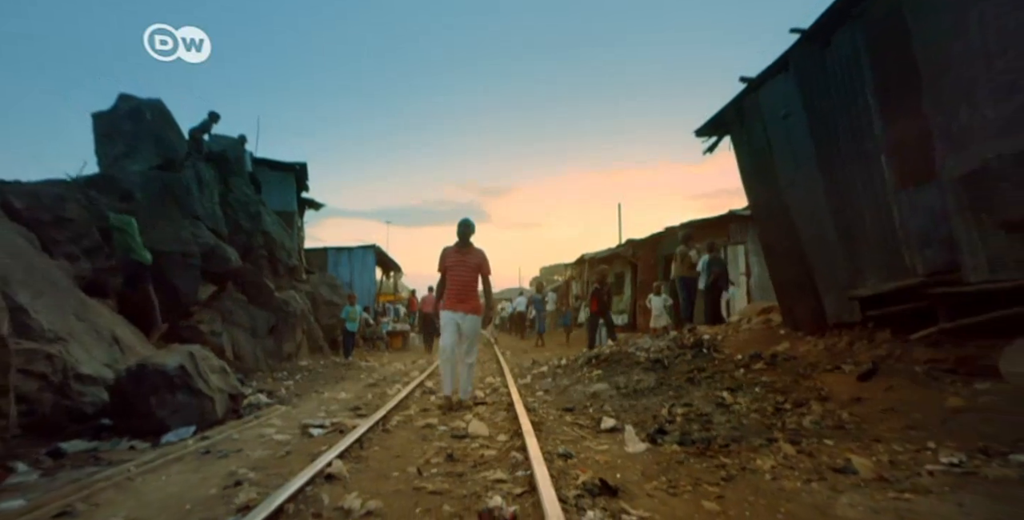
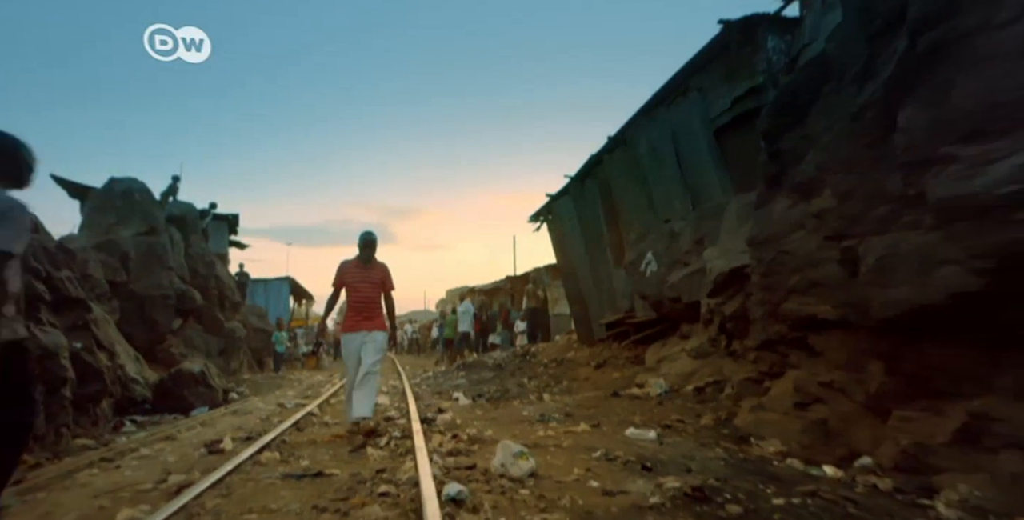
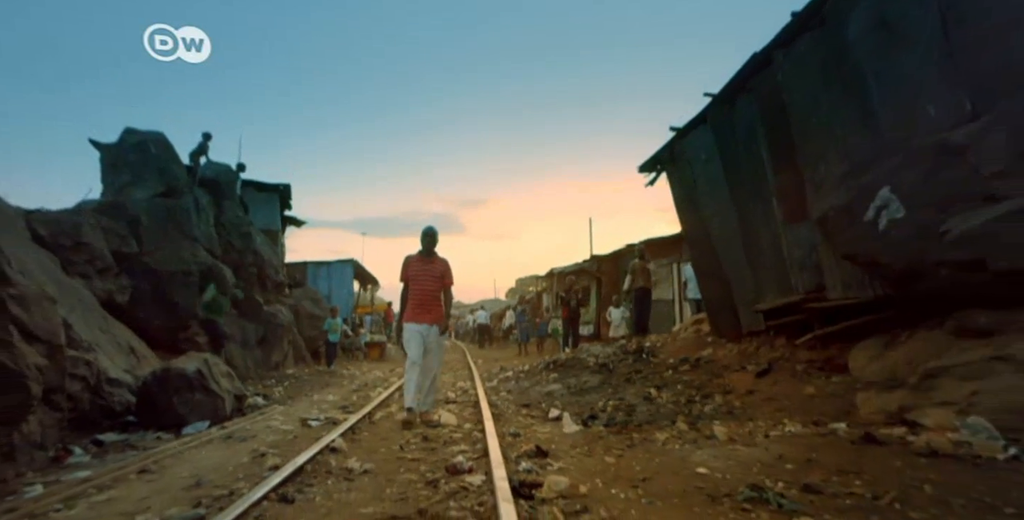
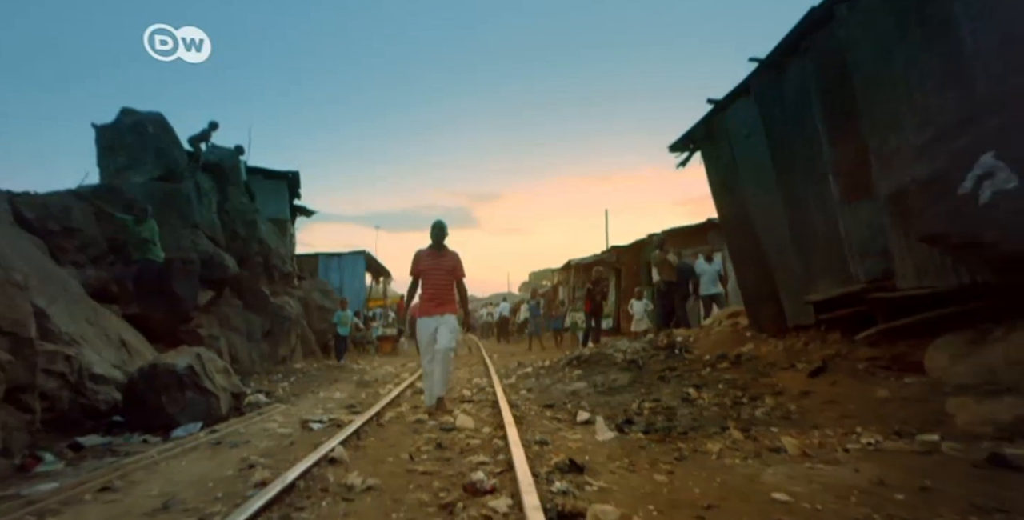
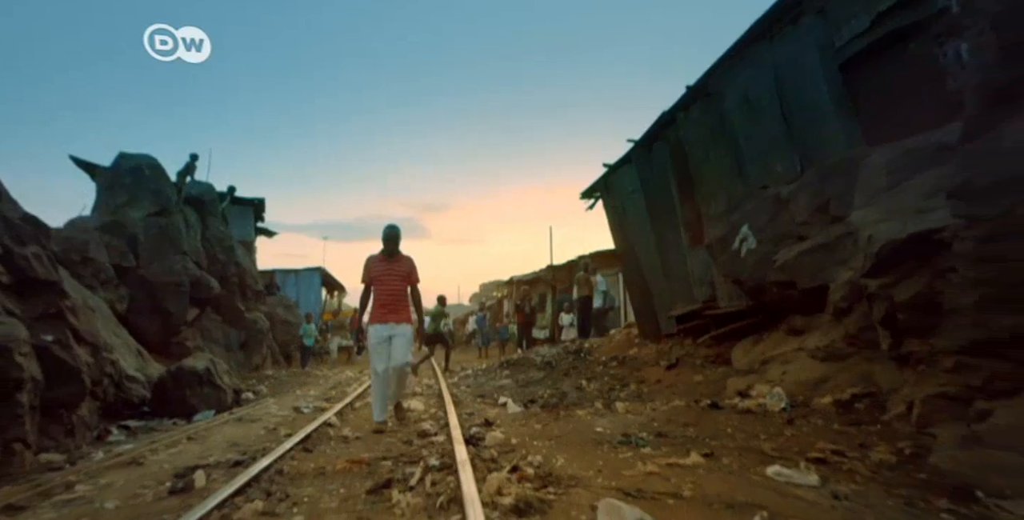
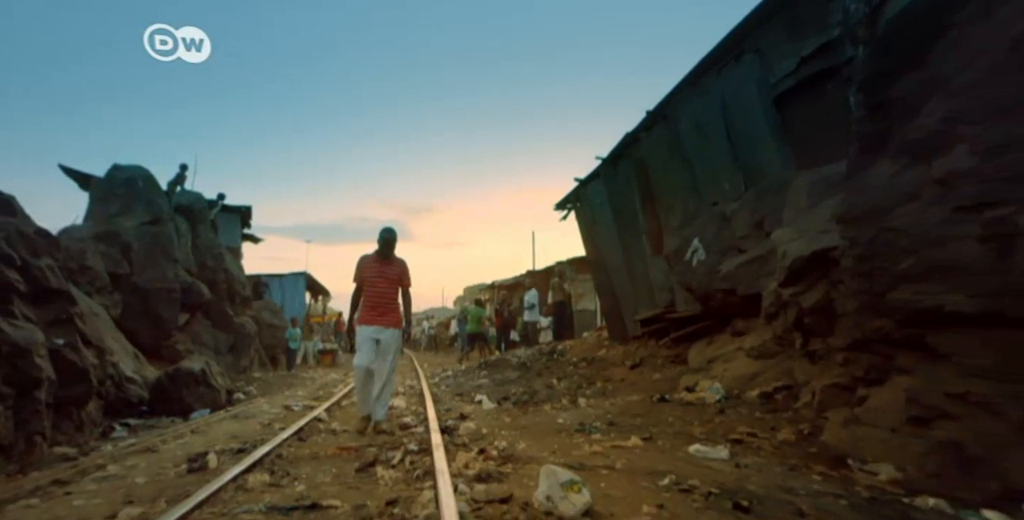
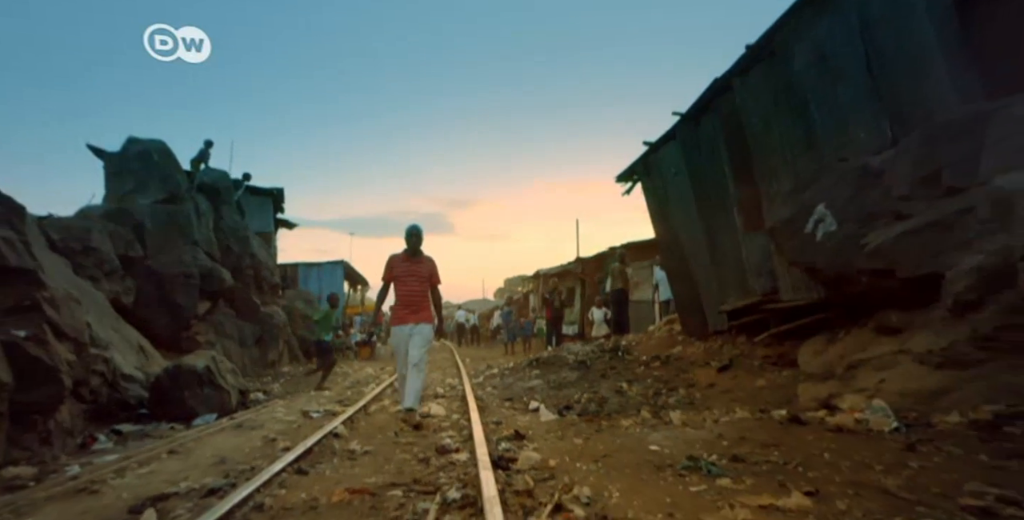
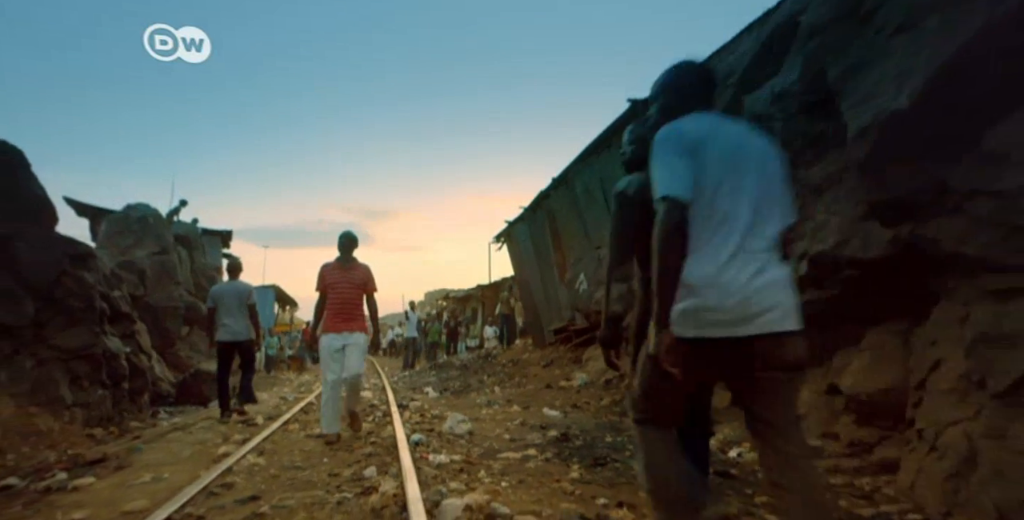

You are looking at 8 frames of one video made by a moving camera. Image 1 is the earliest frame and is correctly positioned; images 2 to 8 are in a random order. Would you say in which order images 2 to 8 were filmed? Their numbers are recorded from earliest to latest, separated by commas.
4, 3, 7, 5, 6, 2, 8
